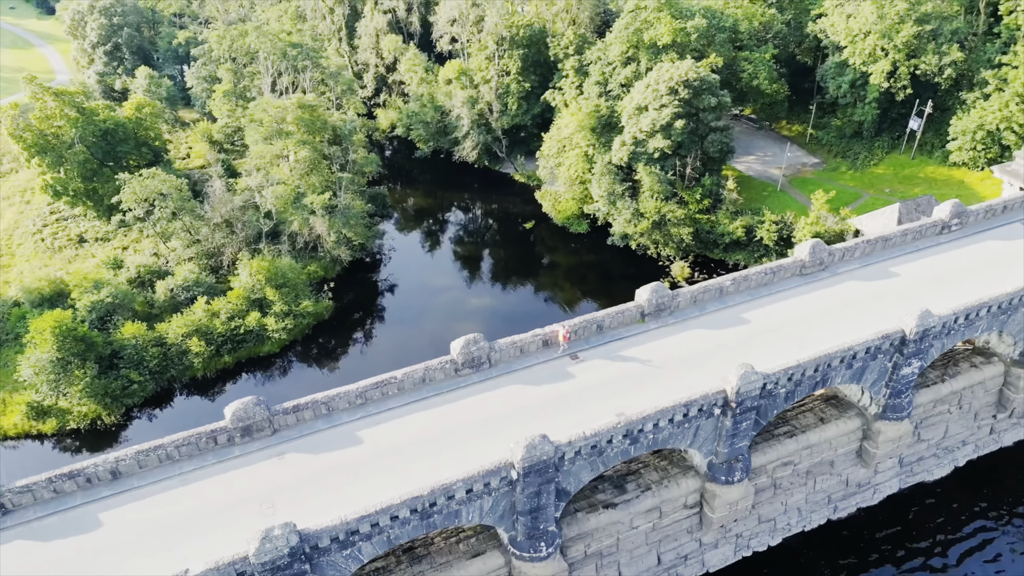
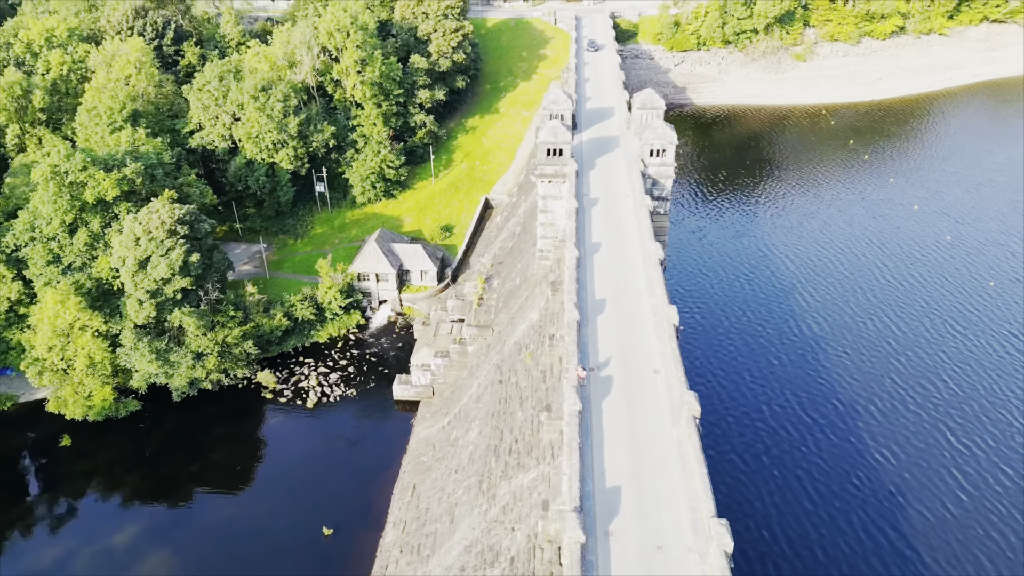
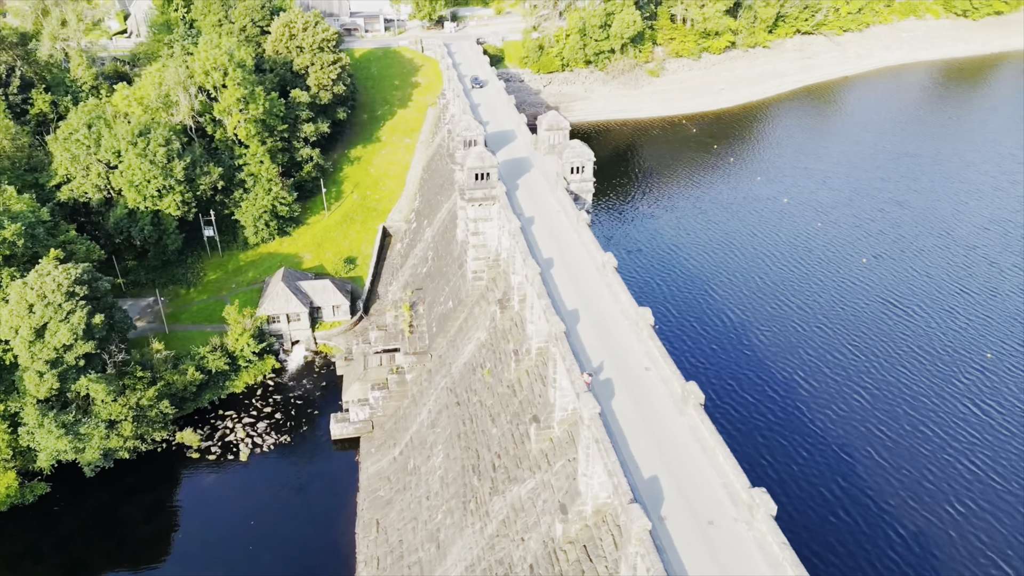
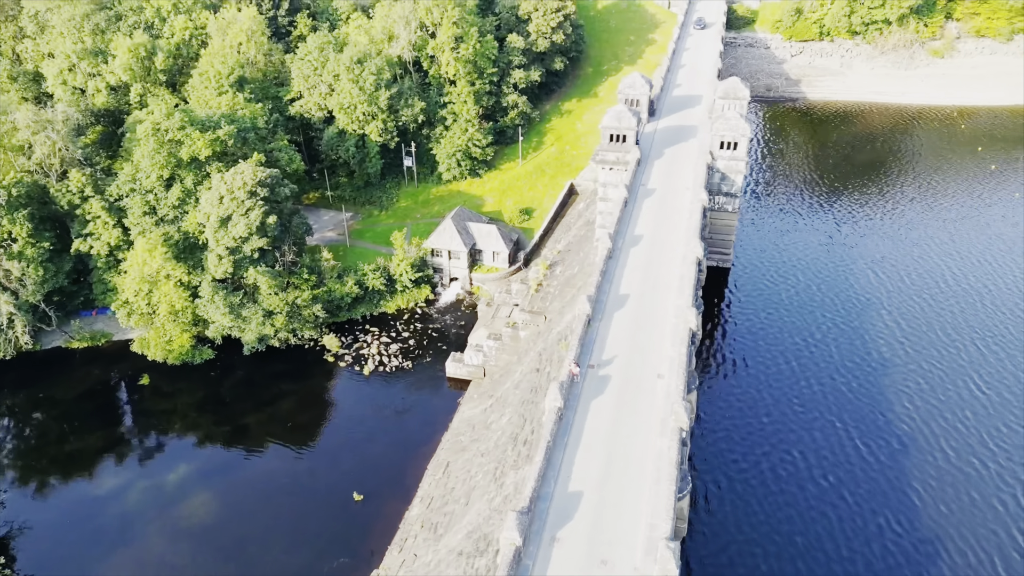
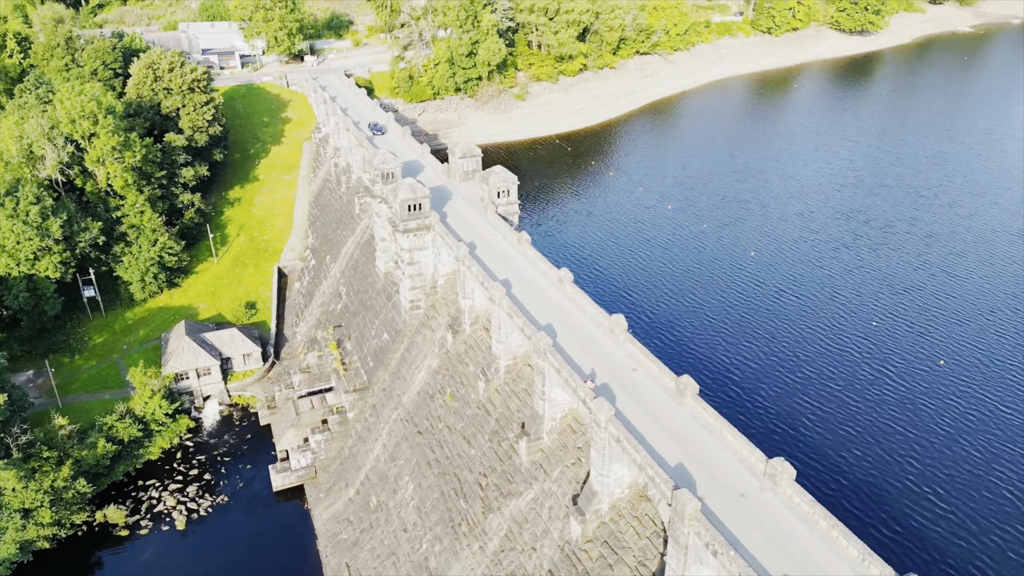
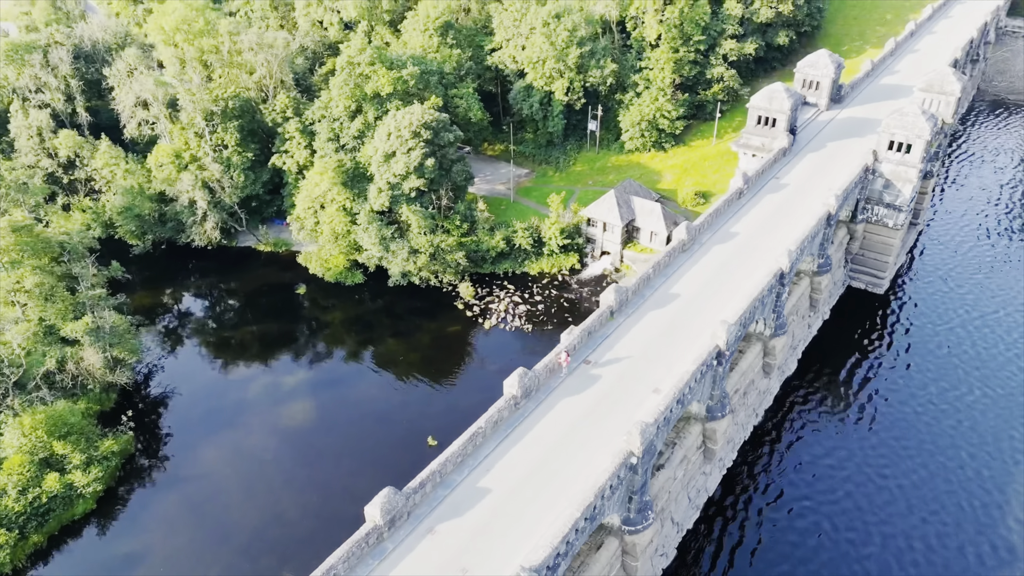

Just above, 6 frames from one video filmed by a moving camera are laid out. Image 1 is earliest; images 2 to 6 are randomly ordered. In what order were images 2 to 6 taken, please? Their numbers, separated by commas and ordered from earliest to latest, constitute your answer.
6, 4, 2, 3, 5
